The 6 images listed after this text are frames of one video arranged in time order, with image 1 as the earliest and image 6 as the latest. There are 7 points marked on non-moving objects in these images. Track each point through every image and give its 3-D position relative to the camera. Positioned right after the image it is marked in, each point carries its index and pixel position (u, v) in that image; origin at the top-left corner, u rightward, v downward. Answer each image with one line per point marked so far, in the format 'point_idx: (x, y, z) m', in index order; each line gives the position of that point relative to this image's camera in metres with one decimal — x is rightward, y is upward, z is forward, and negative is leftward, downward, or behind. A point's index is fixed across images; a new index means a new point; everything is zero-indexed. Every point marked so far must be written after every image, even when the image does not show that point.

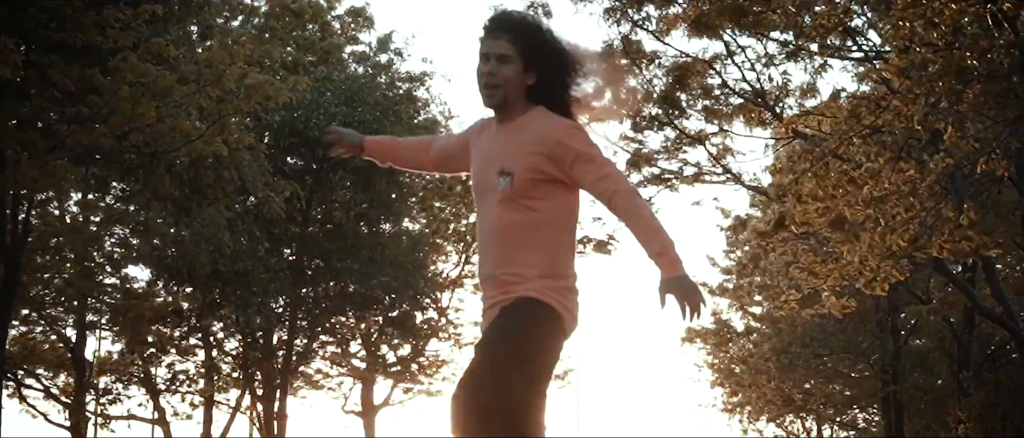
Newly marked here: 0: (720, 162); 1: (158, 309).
0: (+2.3, +0.6, +12.8) m
1: (-3.9, -1.0, +13.1) m
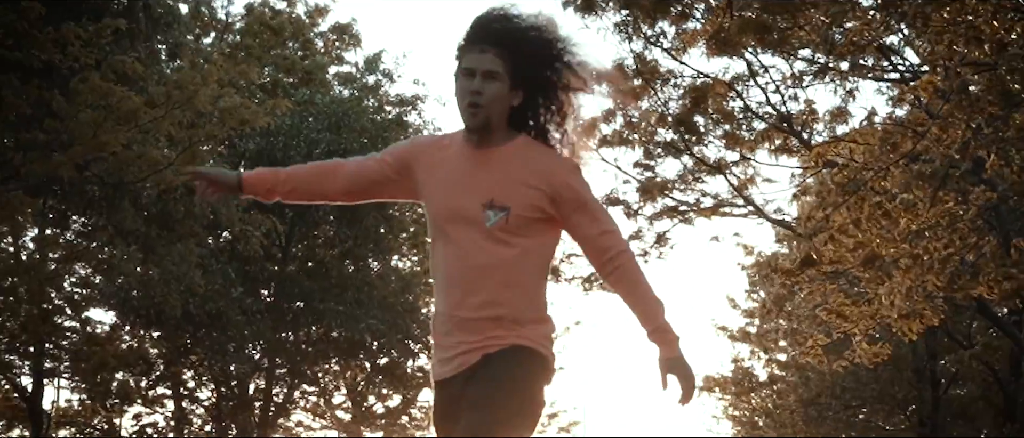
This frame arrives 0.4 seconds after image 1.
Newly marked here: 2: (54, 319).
0: (+2.3, +0.3, +11.6) m
1: (-3.9, -1.4, +11.9) m
2: (-4.7, -1.0, +12.0) m
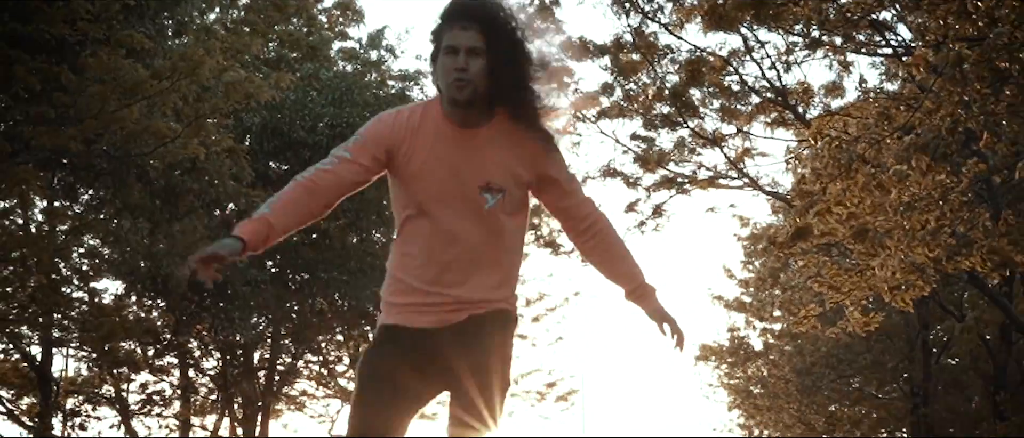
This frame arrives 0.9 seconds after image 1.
0: (+2.3, +0.5, +11.9) m
1: (-3.9, -1.1, +12.2) m
2: (-4.7, -0.7, +12.3) m
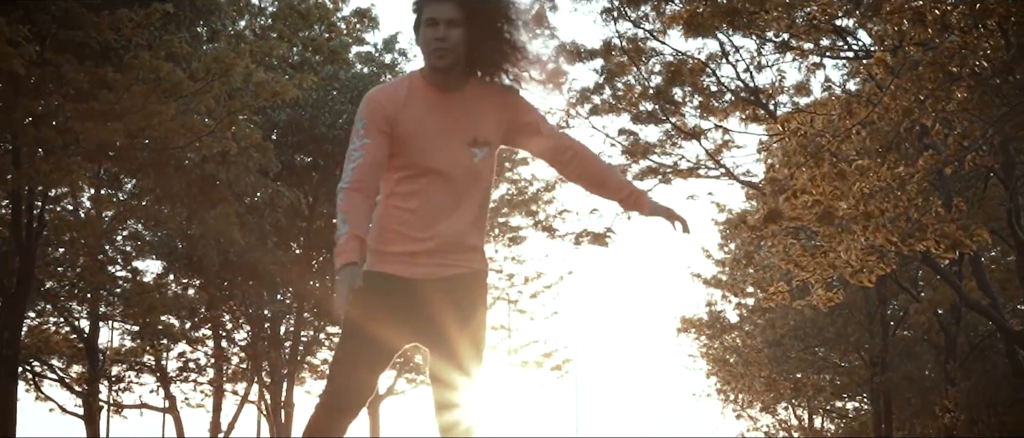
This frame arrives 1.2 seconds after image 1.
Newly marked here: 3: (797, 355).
0: (+2.3, +0.7, +13.2) m
1: (-3.9, -0.9, +13.5) m
2: (-4.7, -0.6, +13.6) m
3: (+3.6, -1.7, +15.0) m
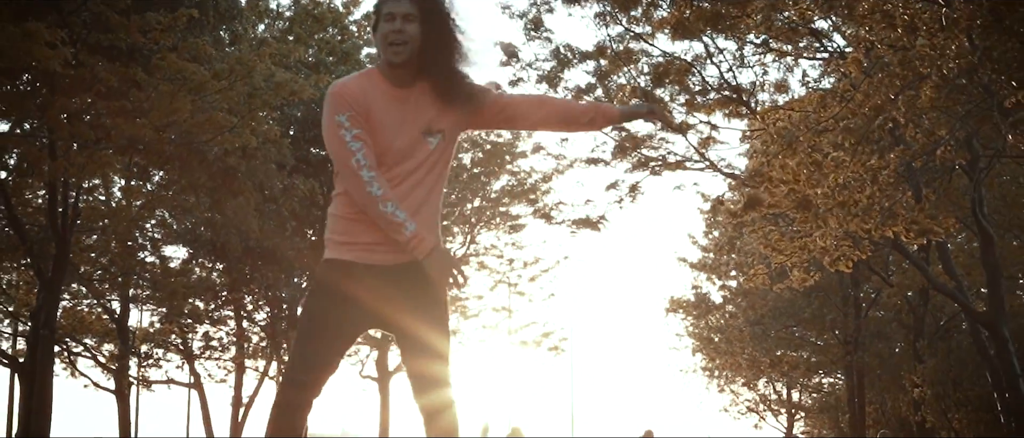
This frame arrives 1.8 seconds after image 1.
0: (+2.3, +0.8, +14.3) m
1: (-3.9, -0.8, +14.6) m
2: (-4.7, -0.4, +14.7) m
3: (+3.6, -1.6, +16.0) m
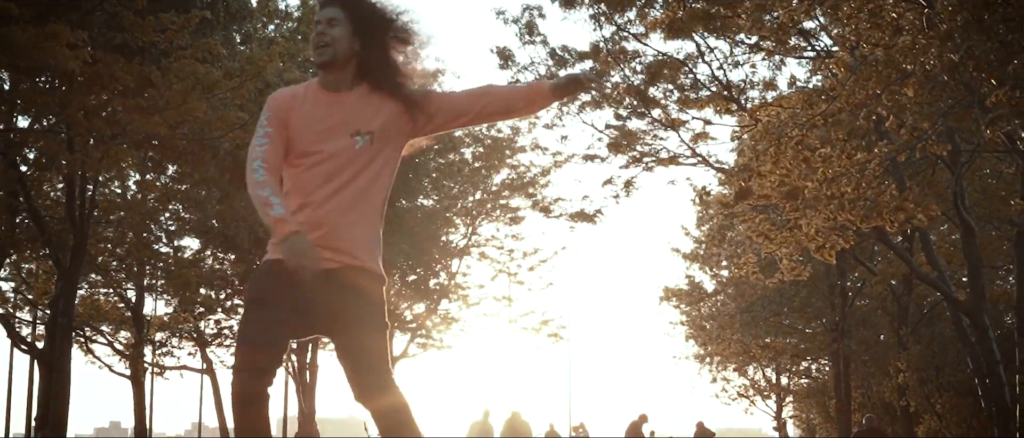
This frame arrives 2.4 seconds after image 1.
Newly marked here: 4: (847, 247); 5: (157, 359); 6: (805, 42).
0: (+2.3, +0.9, +14.9) m
1: (-3.9, -0.7, +15.2) m
2: (-4.7, -0.3, +15.3) m
3: (+3.6, -1.5, +16.6) m
4: (+4.1, -0.4, +14.6) m
5: (-4.7, -1.8, +15.6) m
6: (+3.7, +2.3, +15.1) m
